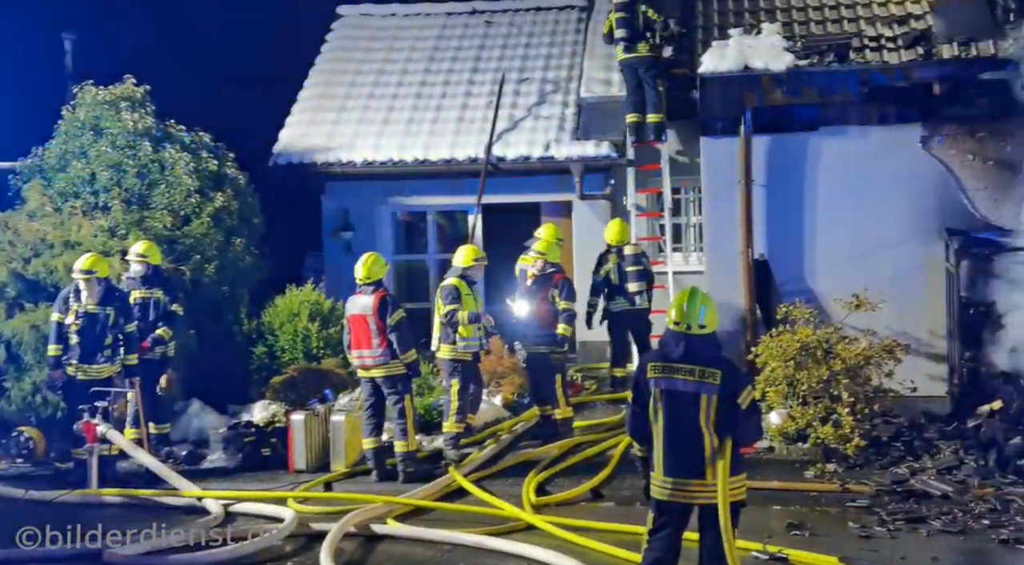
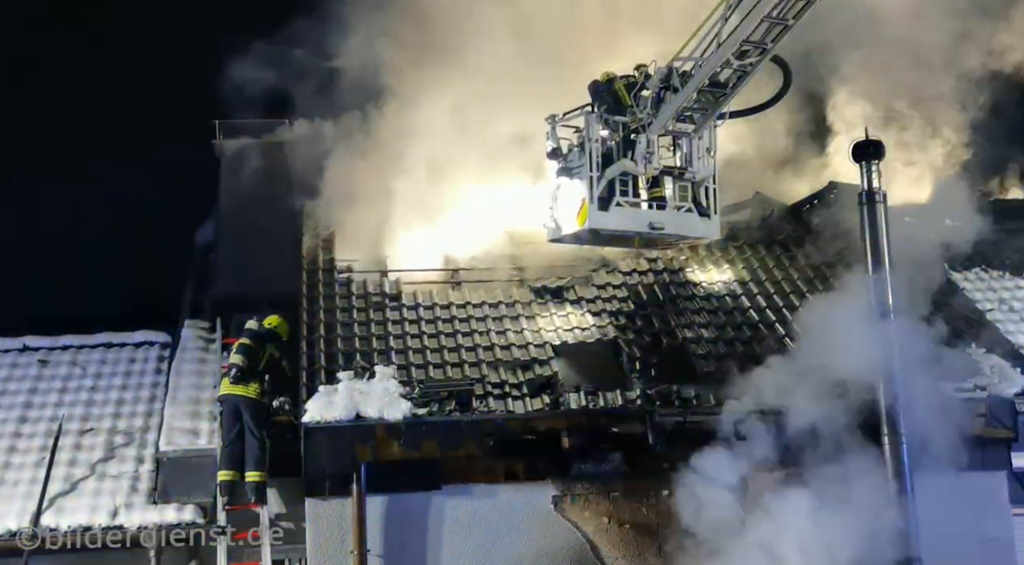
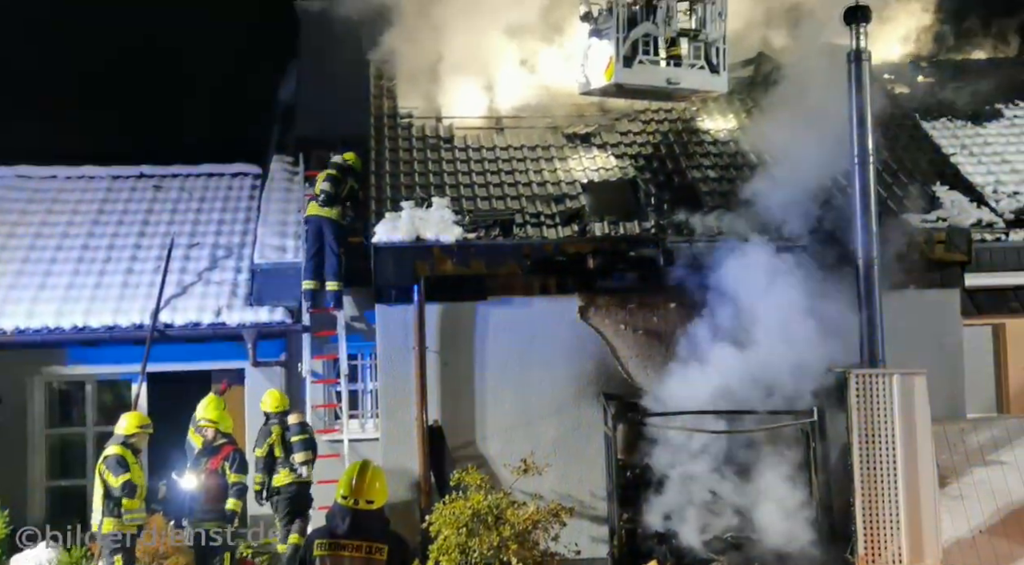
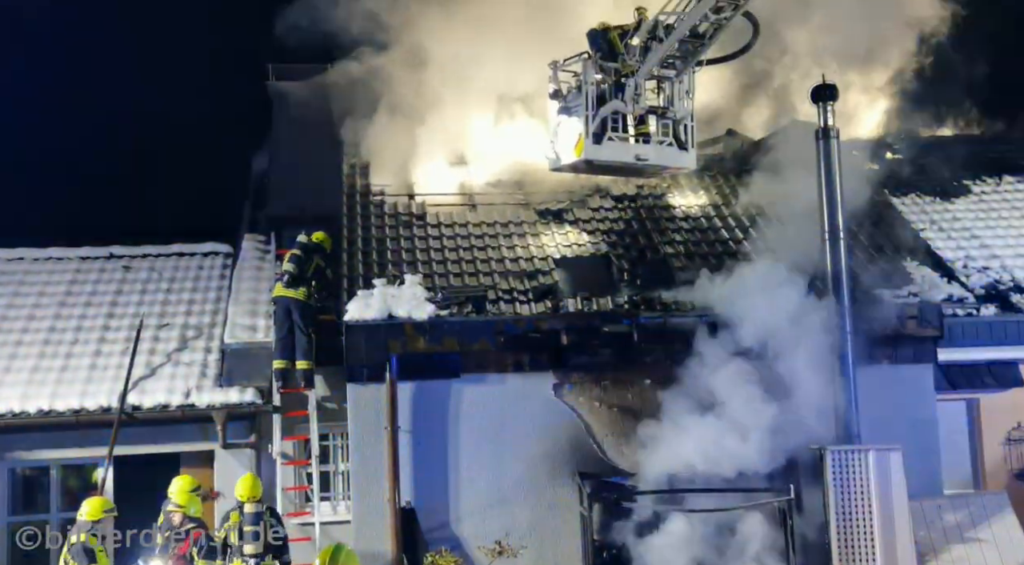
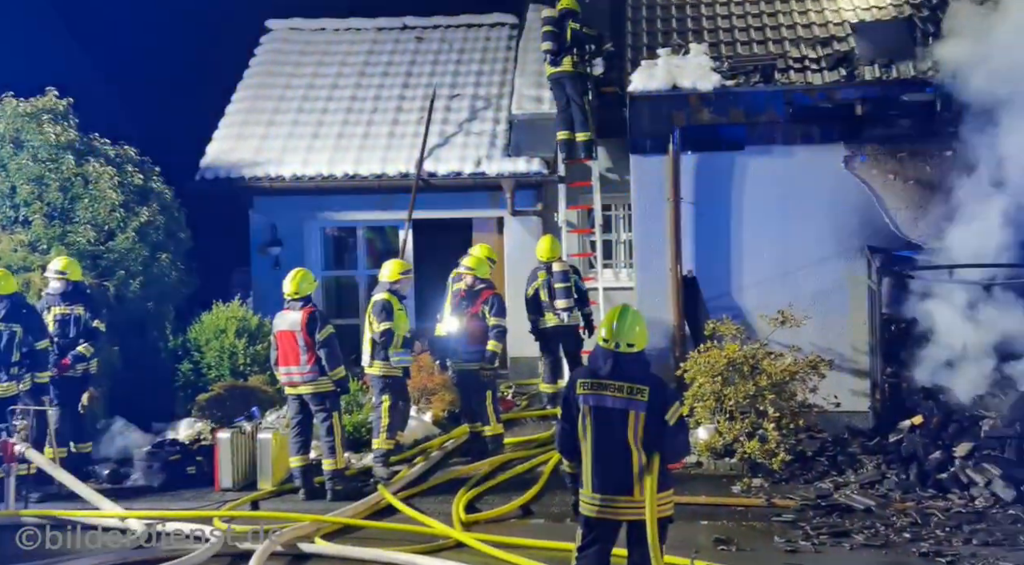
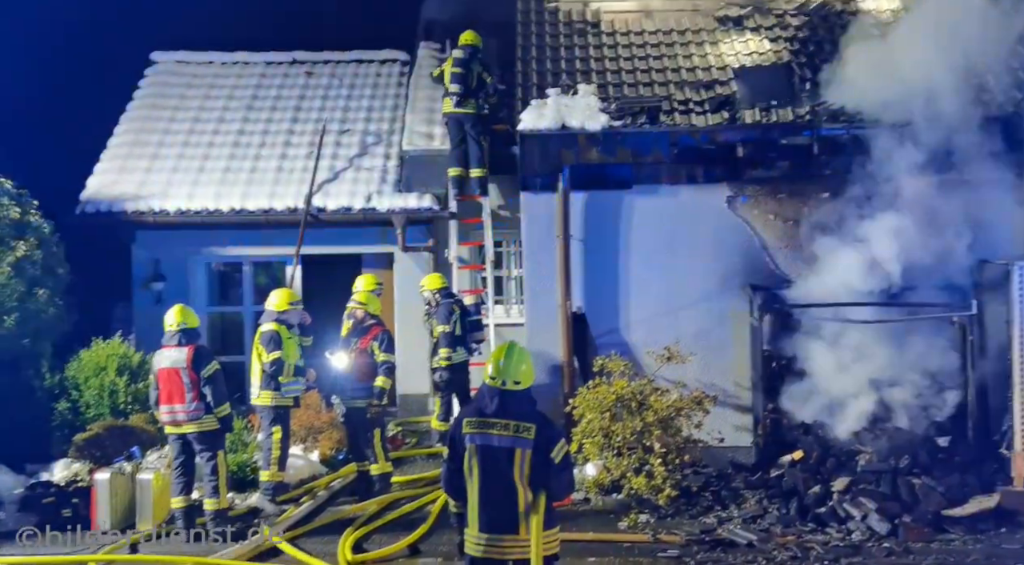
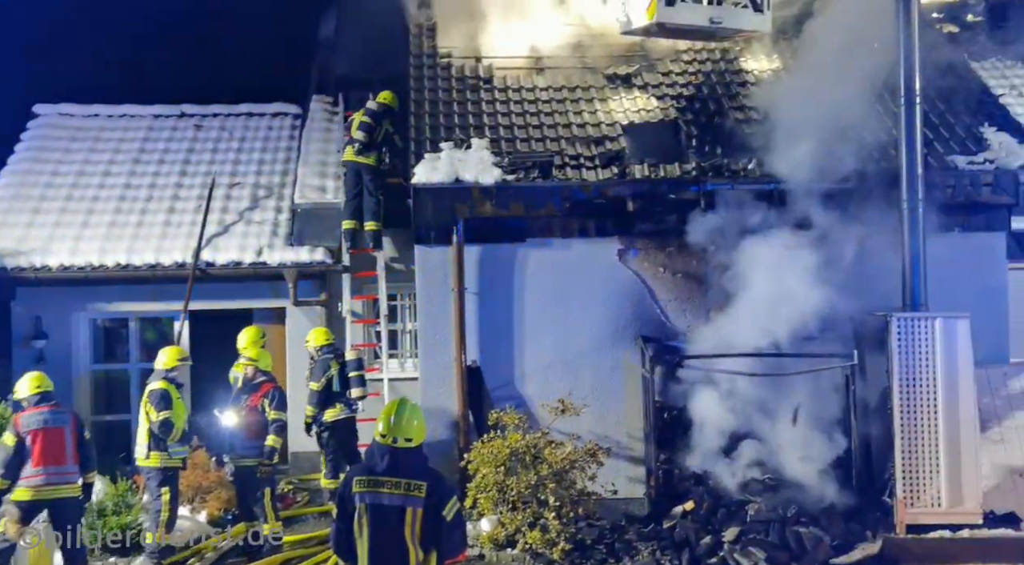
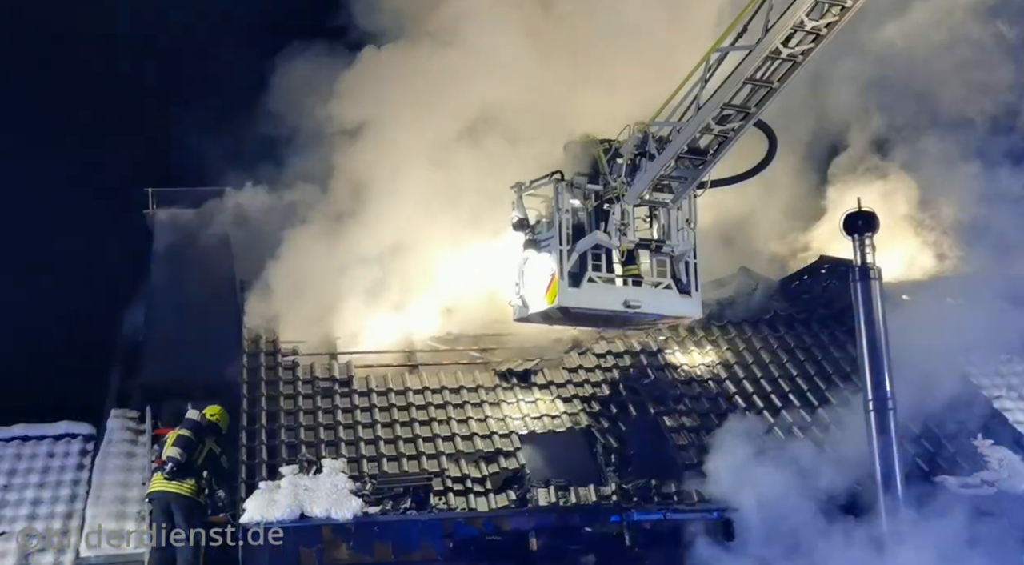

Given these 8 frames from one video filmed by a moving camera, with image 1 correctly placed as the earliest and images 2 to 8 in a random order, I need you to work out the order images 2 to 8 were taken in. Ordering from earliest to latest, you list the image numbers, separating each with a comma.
5, 6, 7, 3, 4, 2, 8
